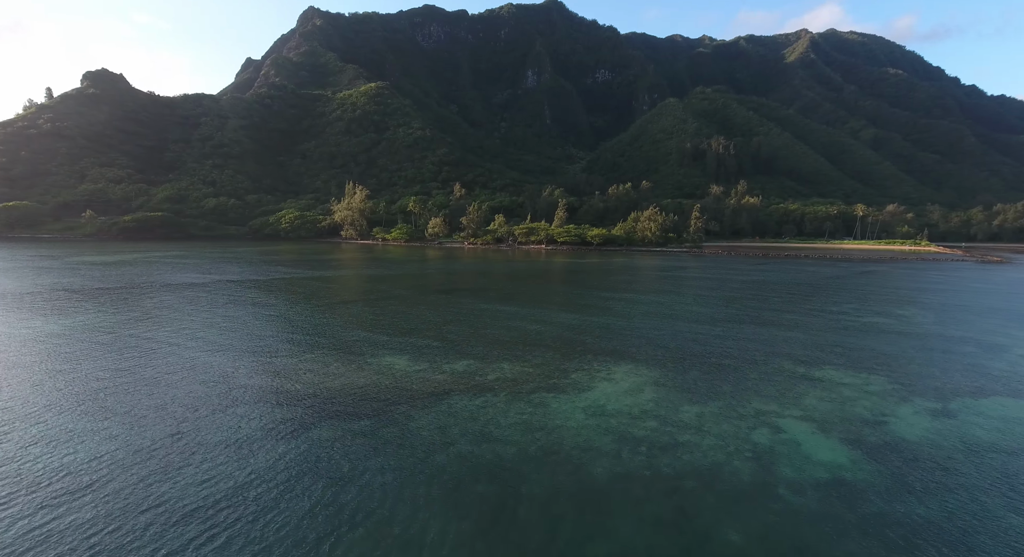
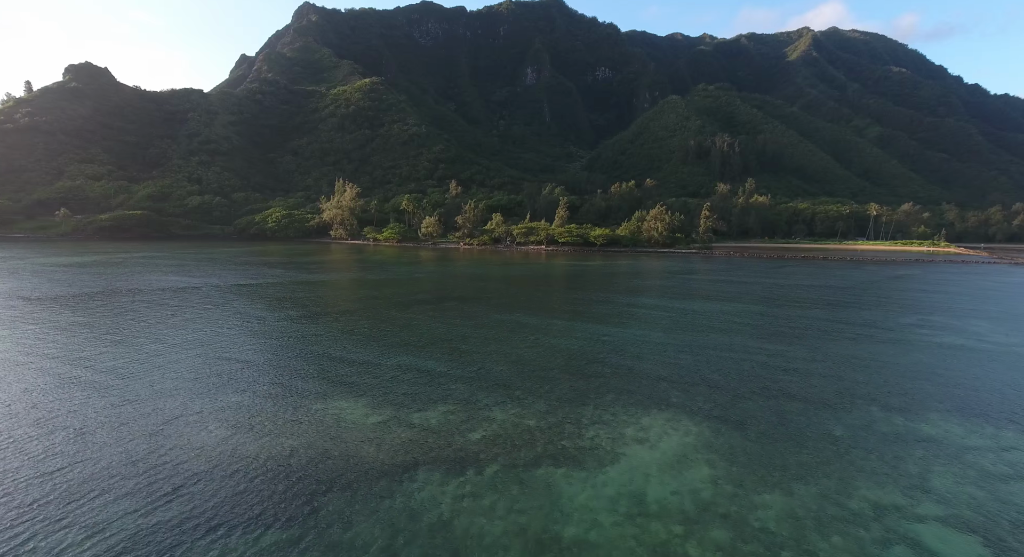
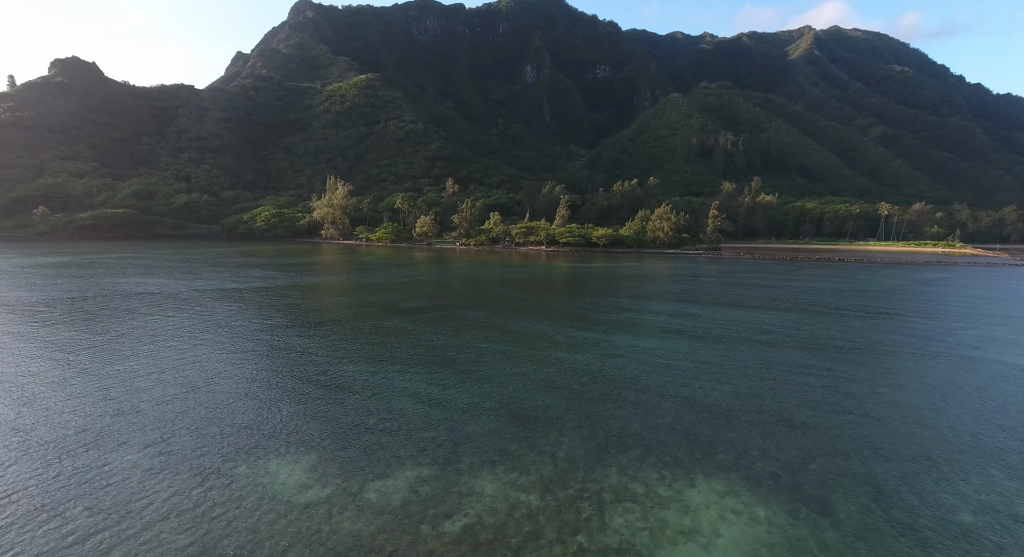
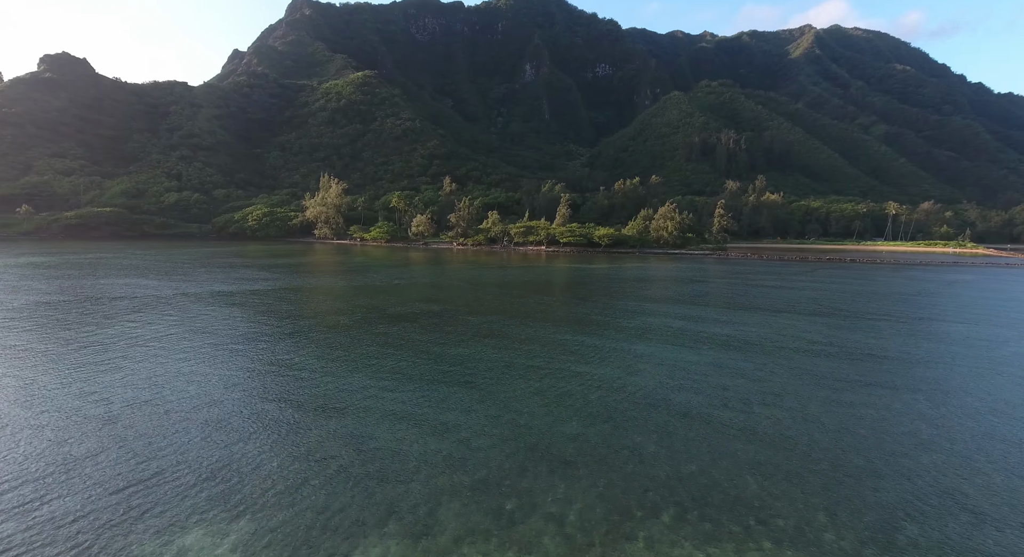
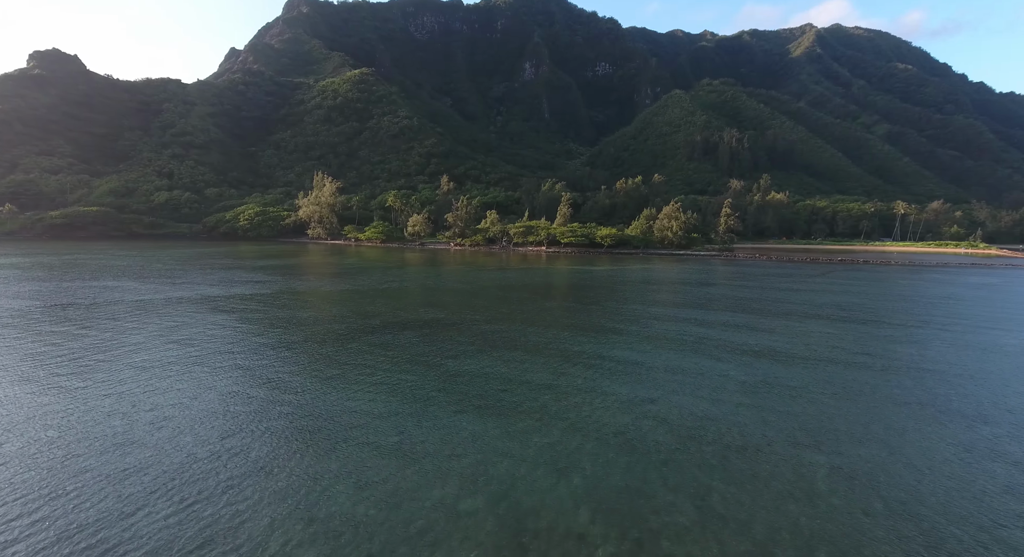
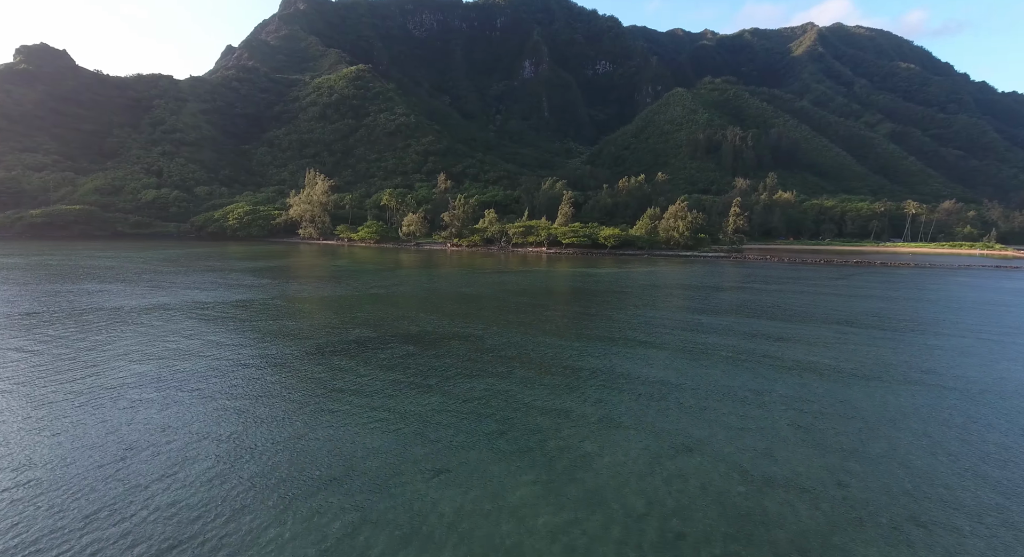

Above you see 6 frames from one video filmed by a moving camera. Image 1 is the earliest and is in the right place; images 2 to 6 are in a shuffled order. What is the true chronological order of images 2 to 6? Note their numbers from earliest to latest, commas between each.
2, 3, 4, 5, 6
